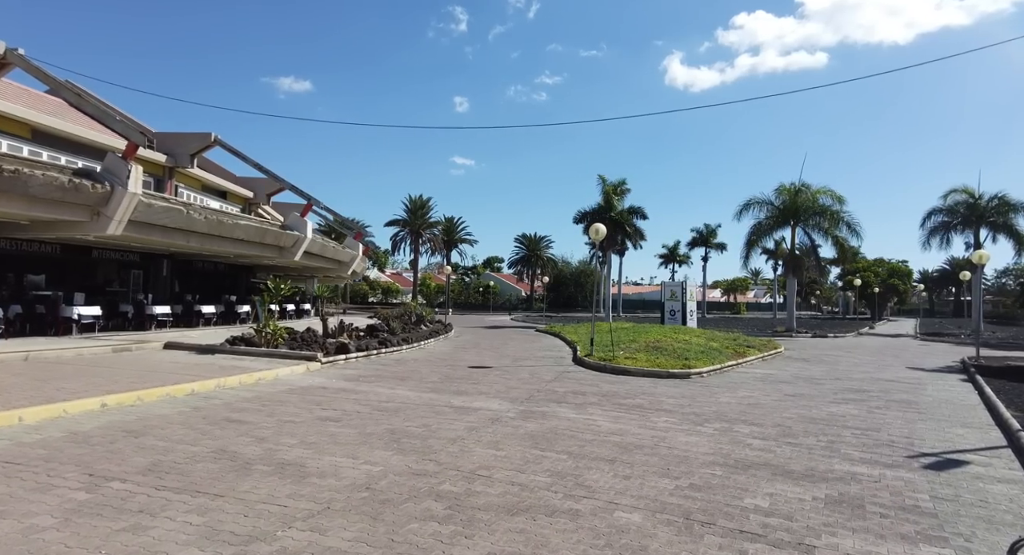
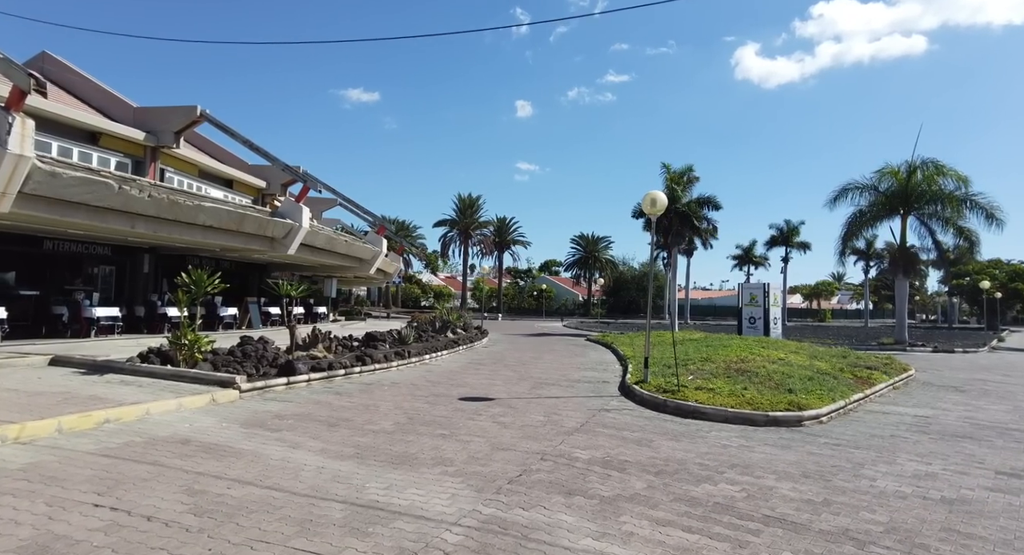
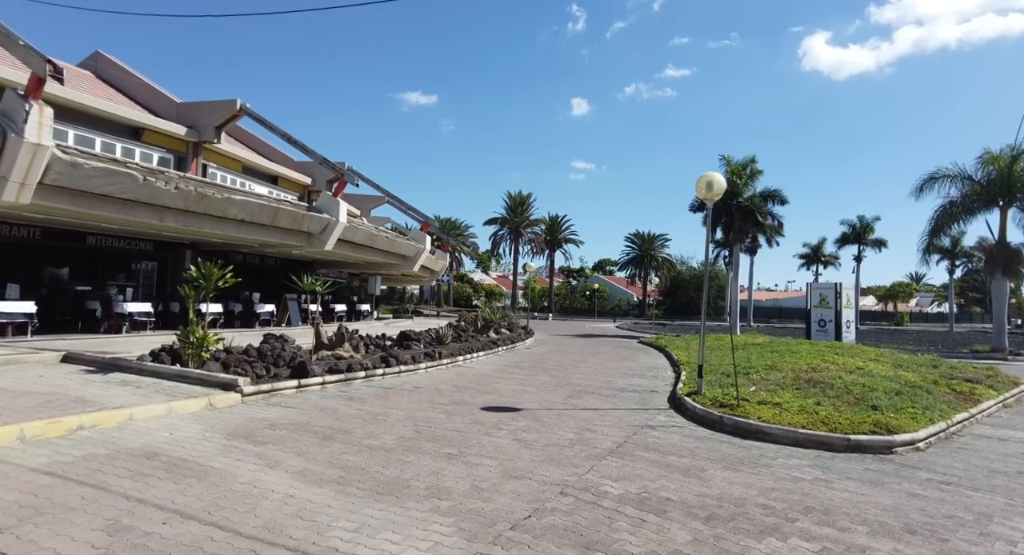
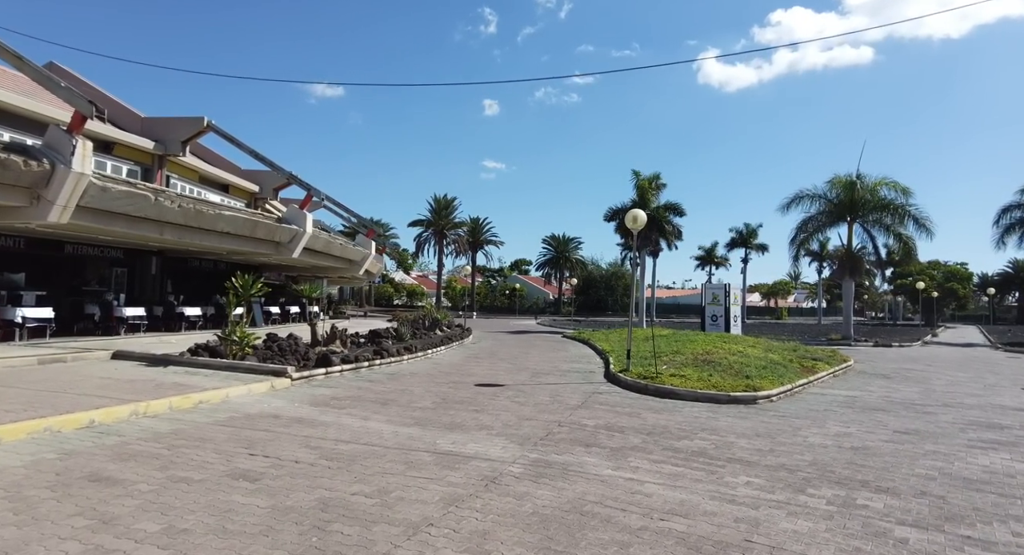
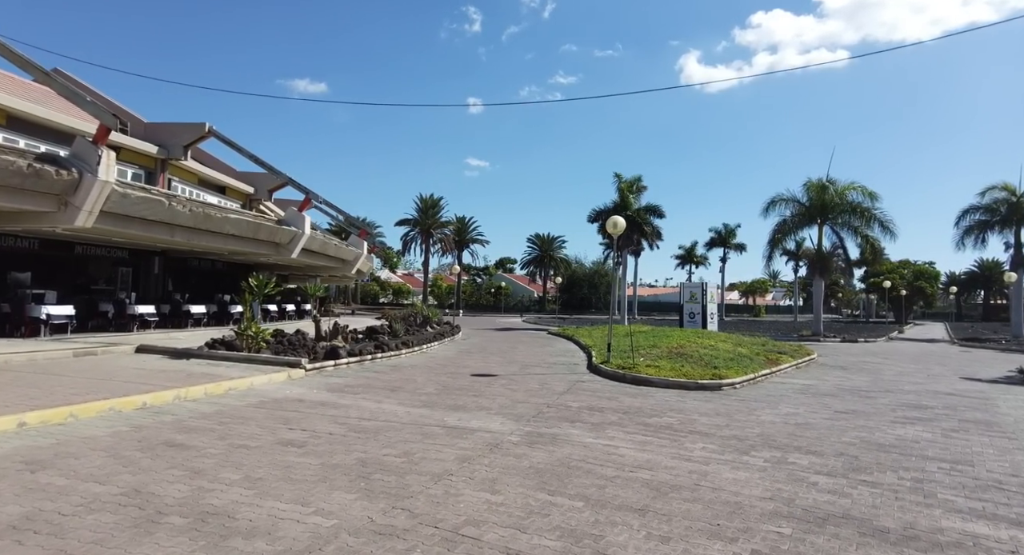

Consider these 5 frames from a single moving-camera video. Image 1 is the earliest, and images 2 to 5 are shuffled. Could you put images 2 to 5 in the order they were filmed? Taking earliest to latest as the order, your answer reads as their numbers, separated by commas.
5, 4, 2, 3
